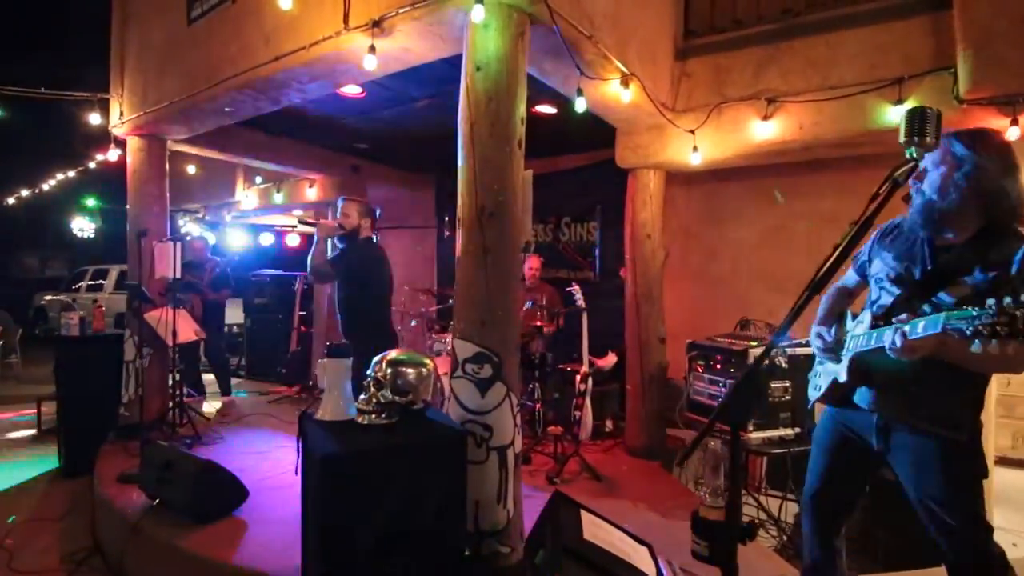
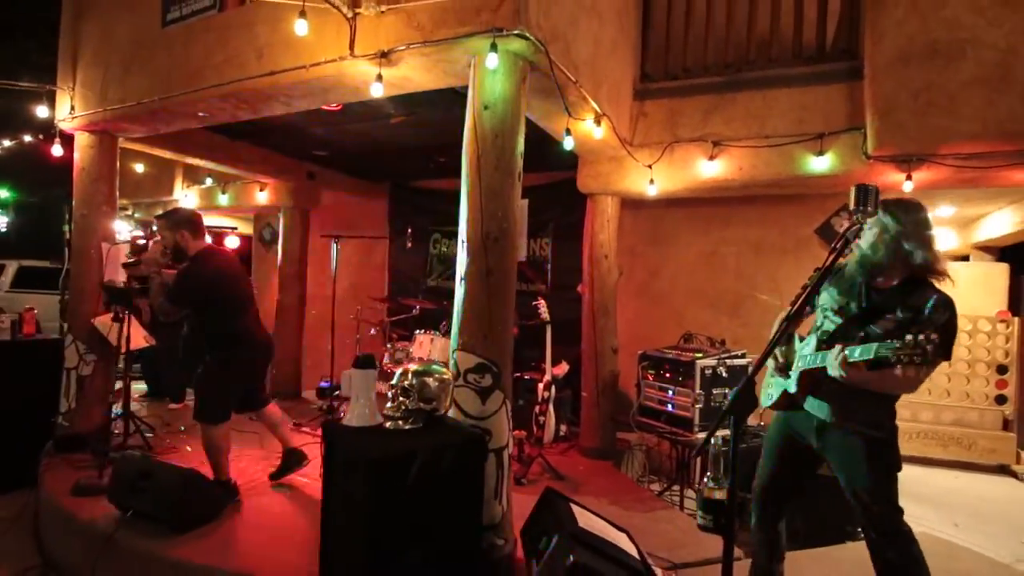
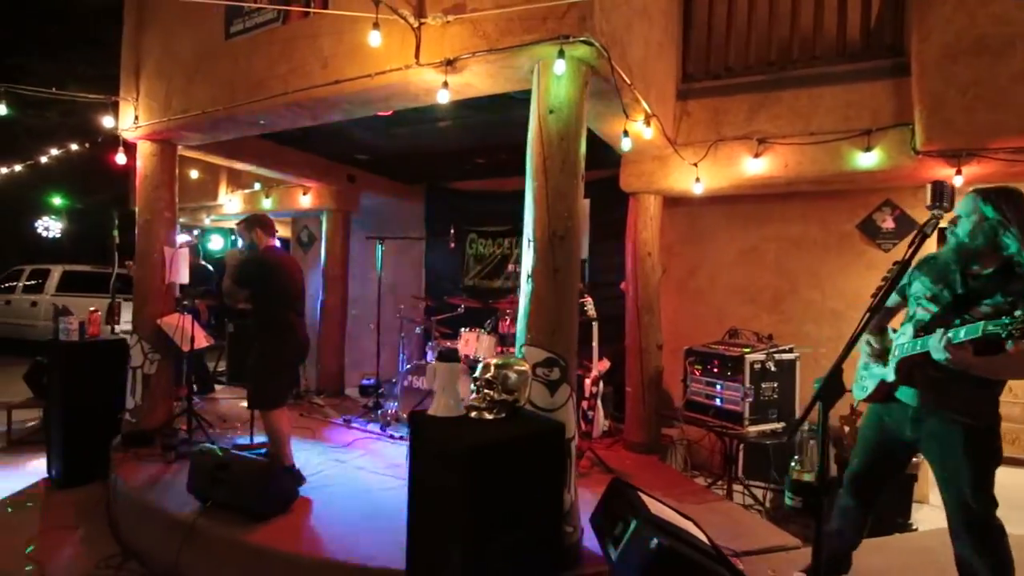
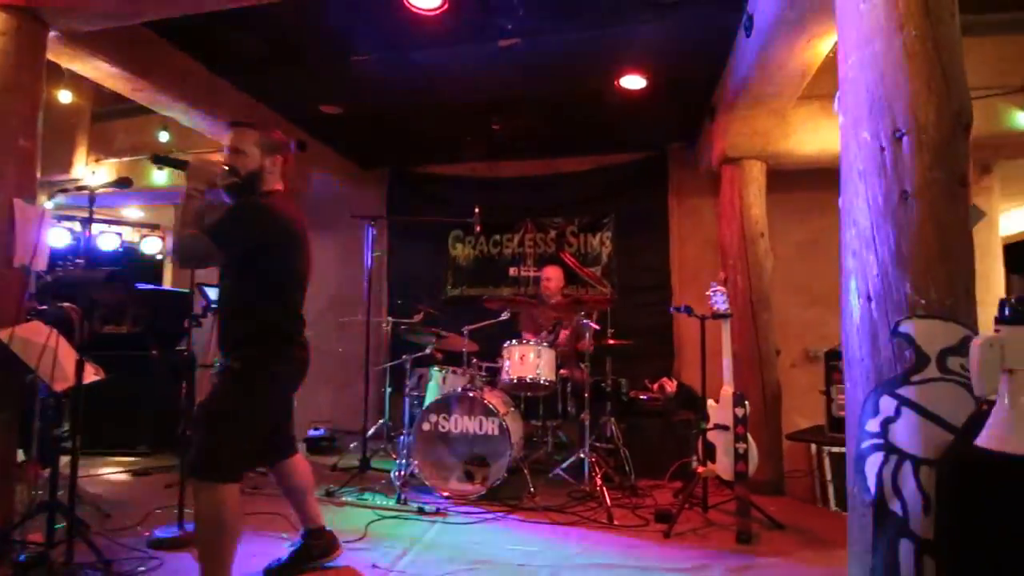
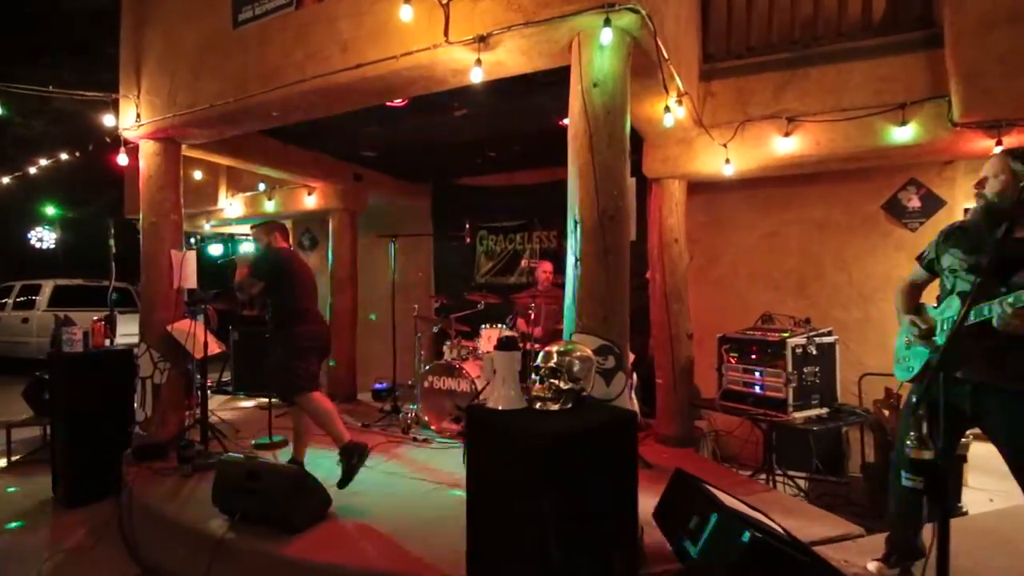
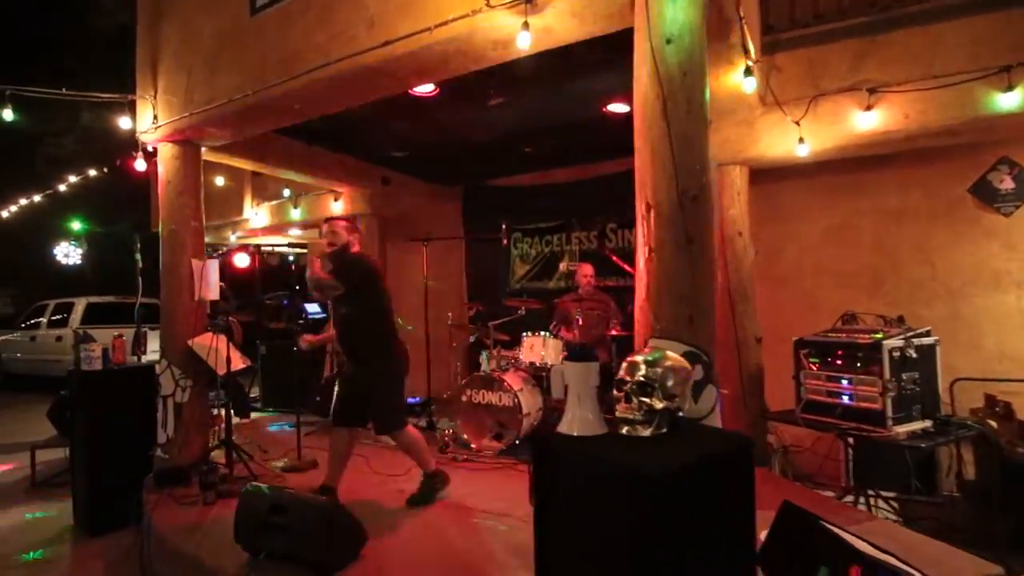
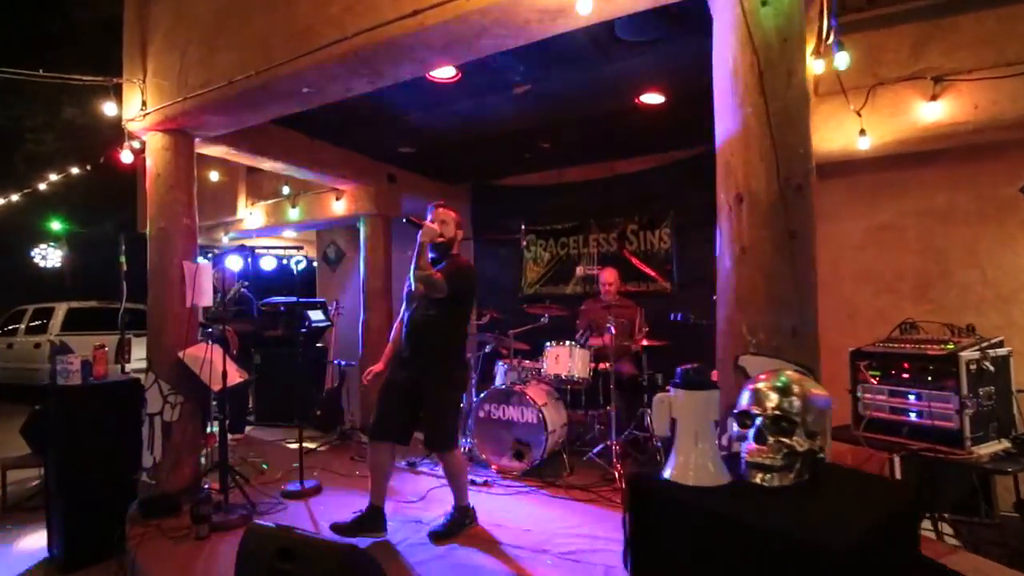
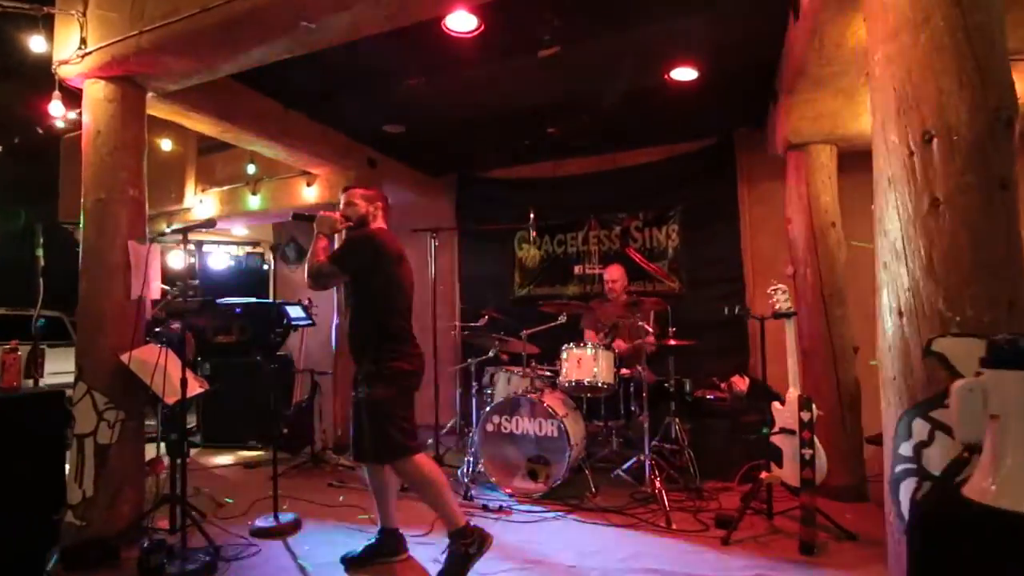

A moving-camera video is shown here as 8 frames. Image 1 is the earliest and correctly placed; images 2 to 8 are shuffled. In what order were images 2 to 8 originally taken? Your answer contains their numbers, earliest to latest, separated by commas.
2, 3, 5, 6, 7, 8, 4
